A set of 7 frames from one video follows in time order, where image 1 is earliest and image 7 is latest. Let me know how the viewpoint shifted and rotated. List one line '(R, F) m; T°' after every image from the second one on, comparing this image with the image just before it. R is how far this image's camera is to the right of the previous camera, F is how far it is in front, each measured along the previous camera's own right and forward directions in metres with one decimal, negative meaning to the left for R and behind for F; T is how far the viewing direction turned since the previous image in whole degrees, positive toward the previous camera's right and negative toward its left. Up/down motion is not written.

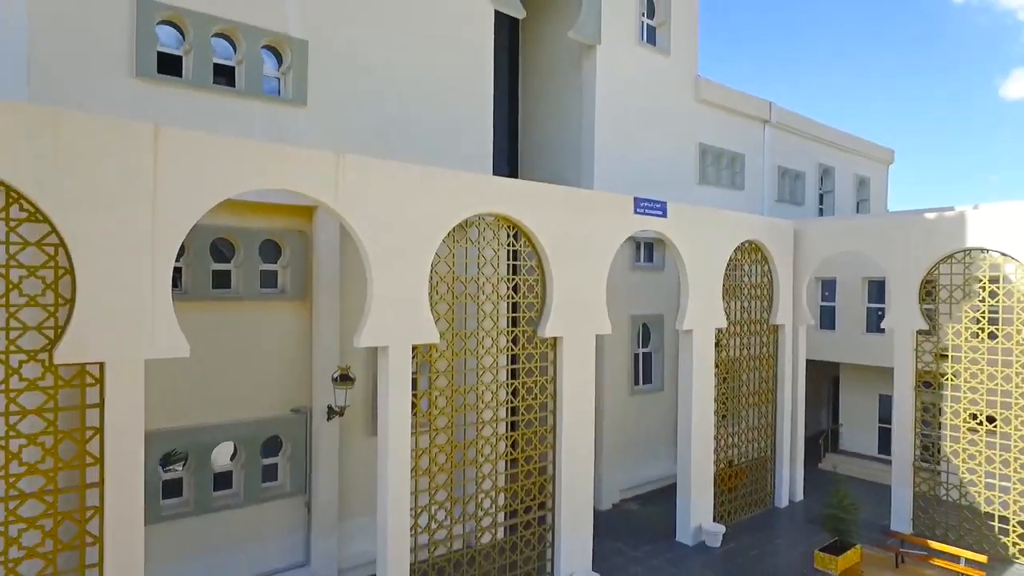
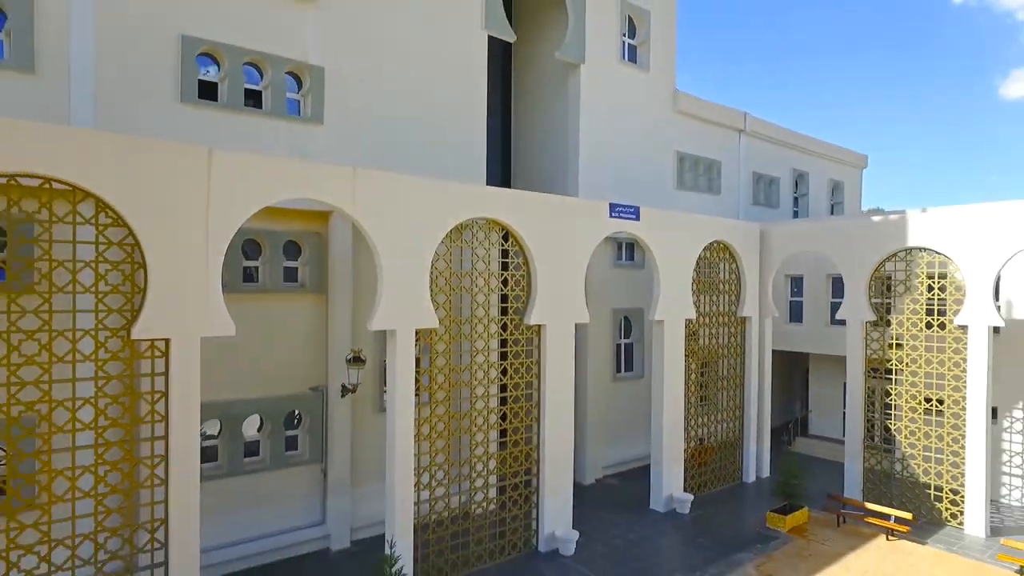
(+0.1, -1.2) m; 0°
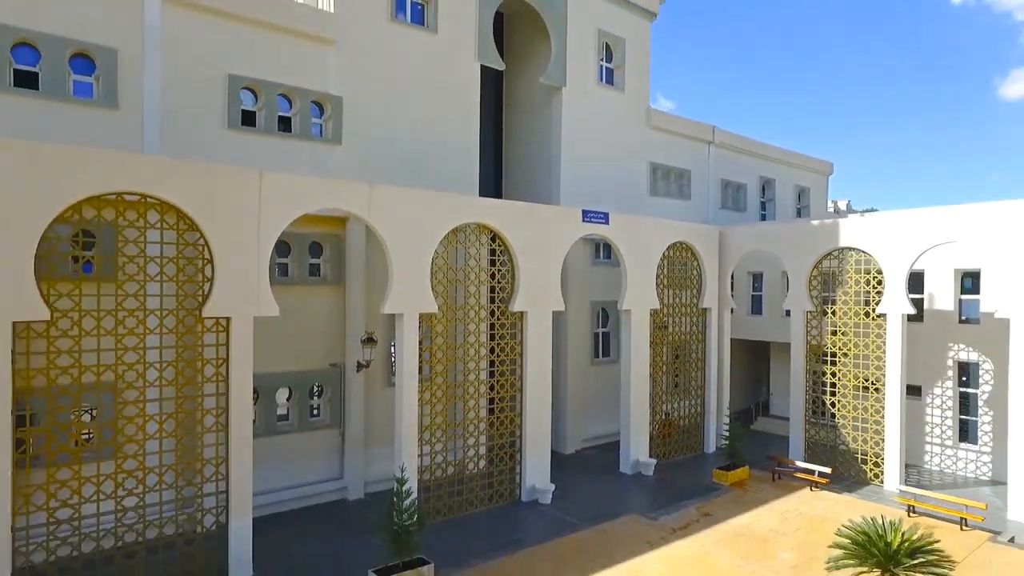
(+0.2, -1.8) m; 0°
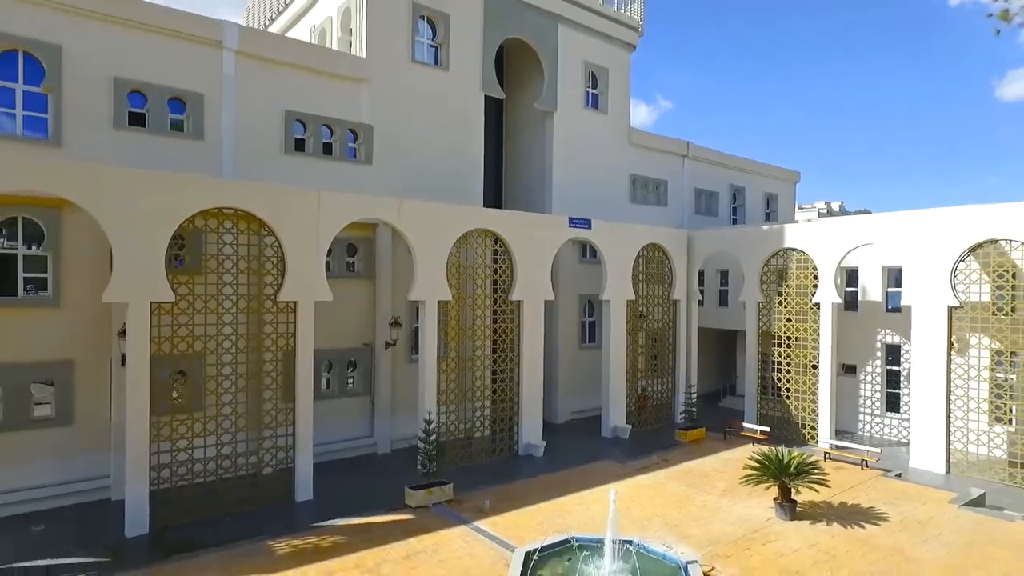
(0.0, -2.5) m; 0°
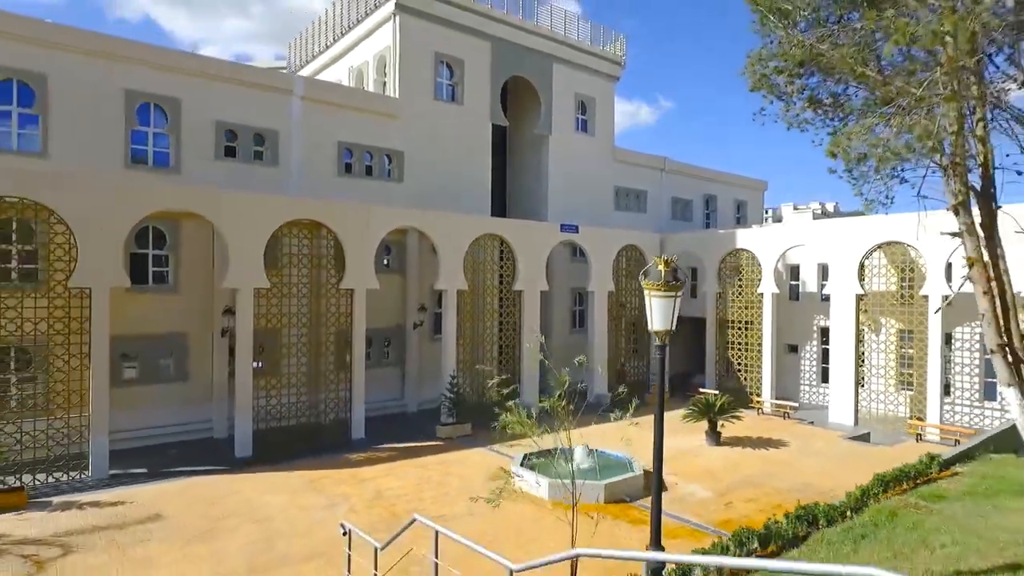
(0.0, -3.4) m; 0°
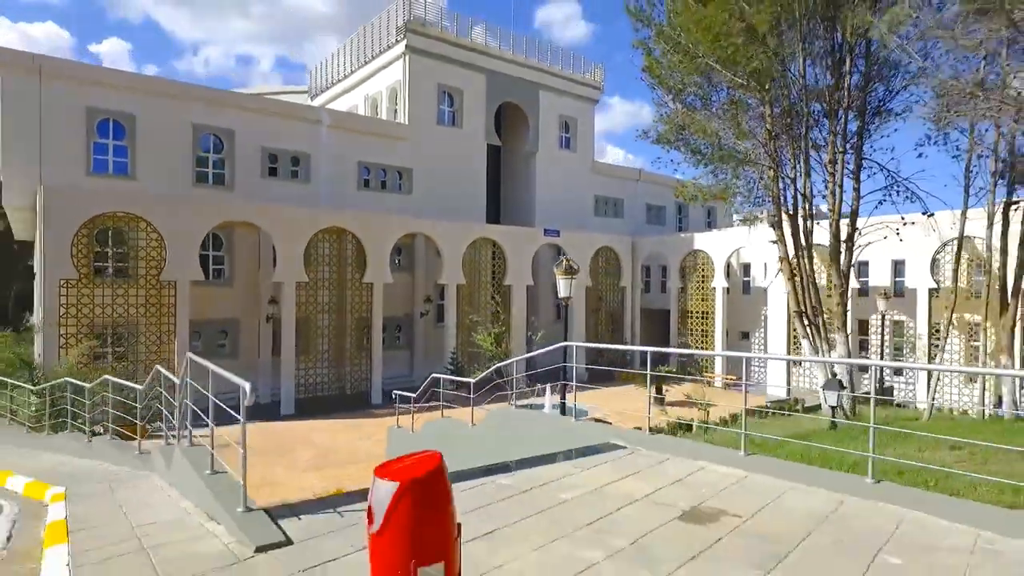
(+0.3, -3.2) m; 0°
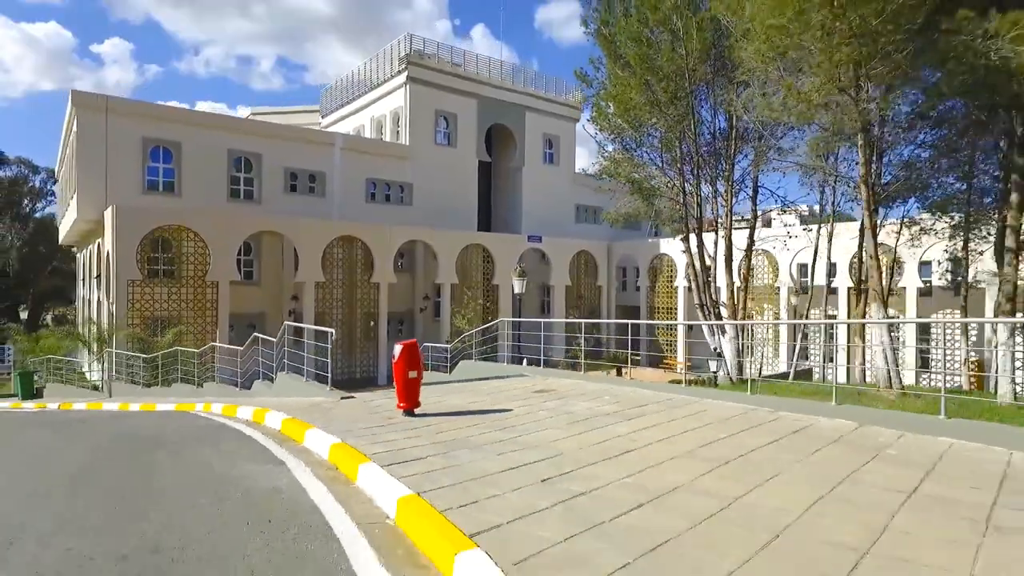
(+0.4, -2.9) m; 0°
